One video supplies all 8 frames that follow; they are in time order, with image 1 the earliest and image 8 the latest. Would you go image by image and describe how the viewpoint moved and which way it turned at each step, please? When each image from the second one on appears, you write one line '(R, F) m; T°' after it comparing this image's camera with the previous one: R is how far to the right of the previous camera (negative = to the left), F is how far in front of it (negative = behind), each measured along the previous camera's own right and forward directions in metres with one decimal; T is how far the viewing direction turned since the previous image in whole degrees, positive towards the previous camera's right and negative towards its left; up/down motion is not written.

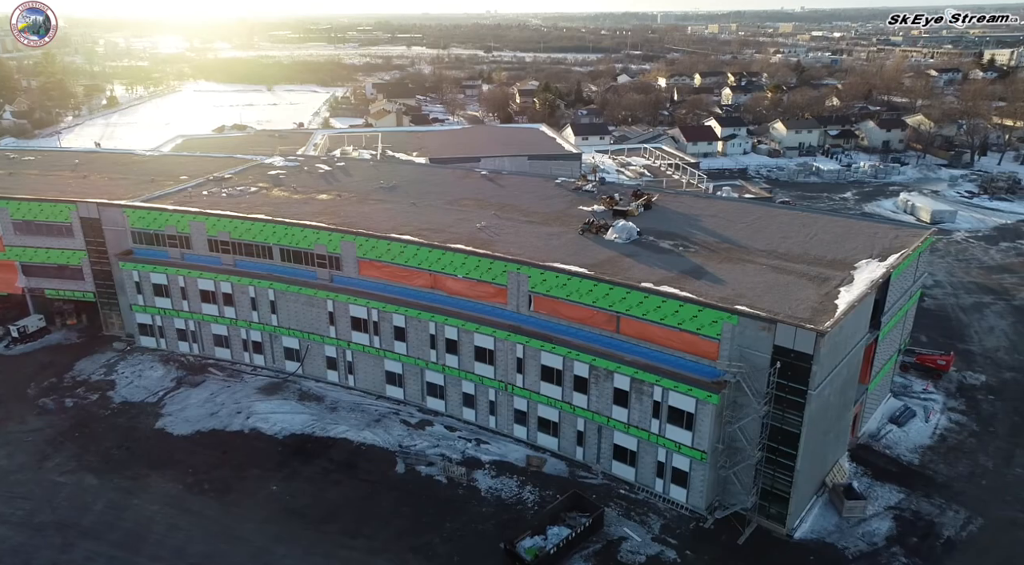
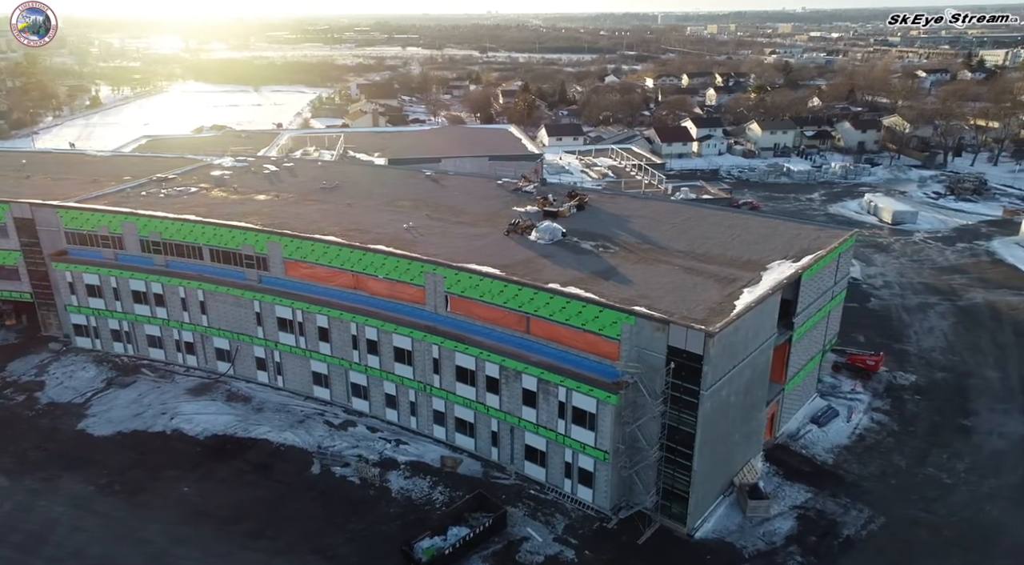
(+2.3, -0.1) m; 0°
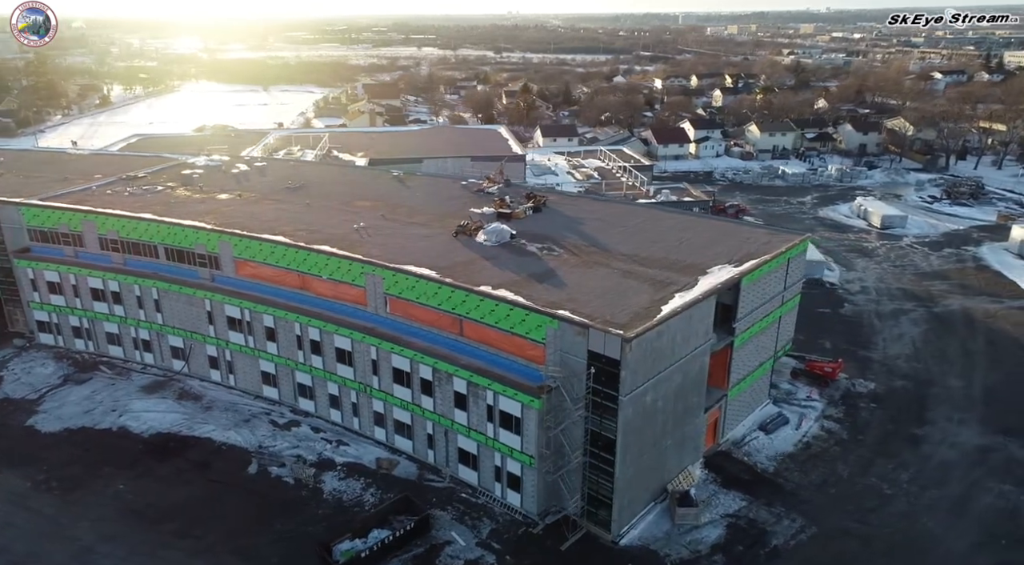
(+2.2, +0.1) m; -2°
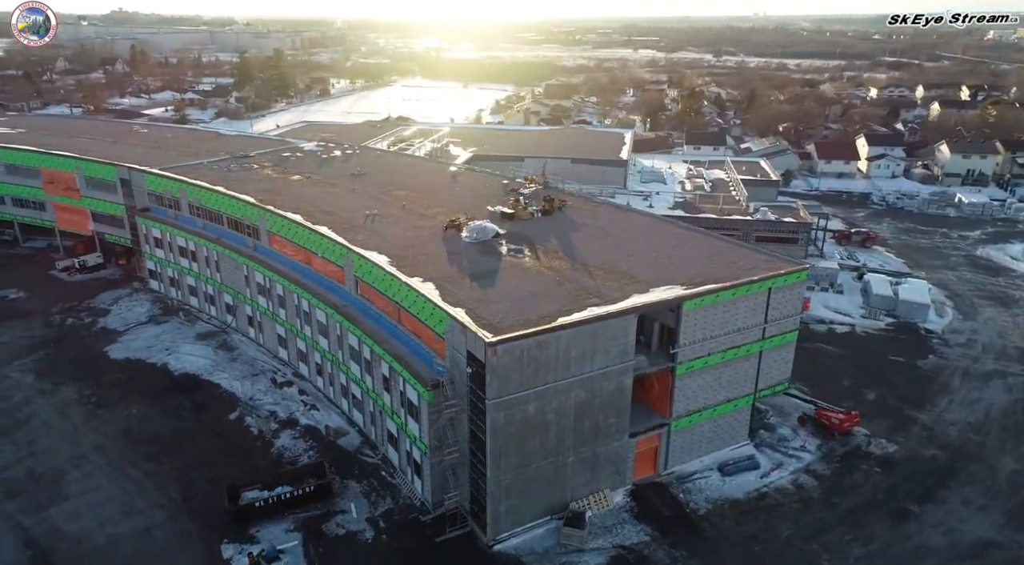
(+7.1, +0.8) m; -17°
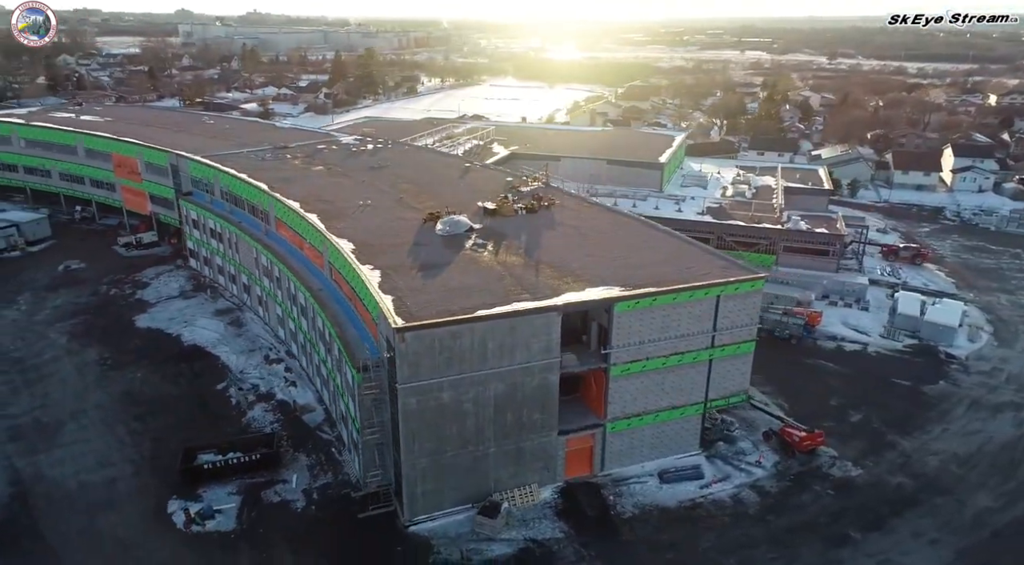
(+4.2, -0.1) m; -8°
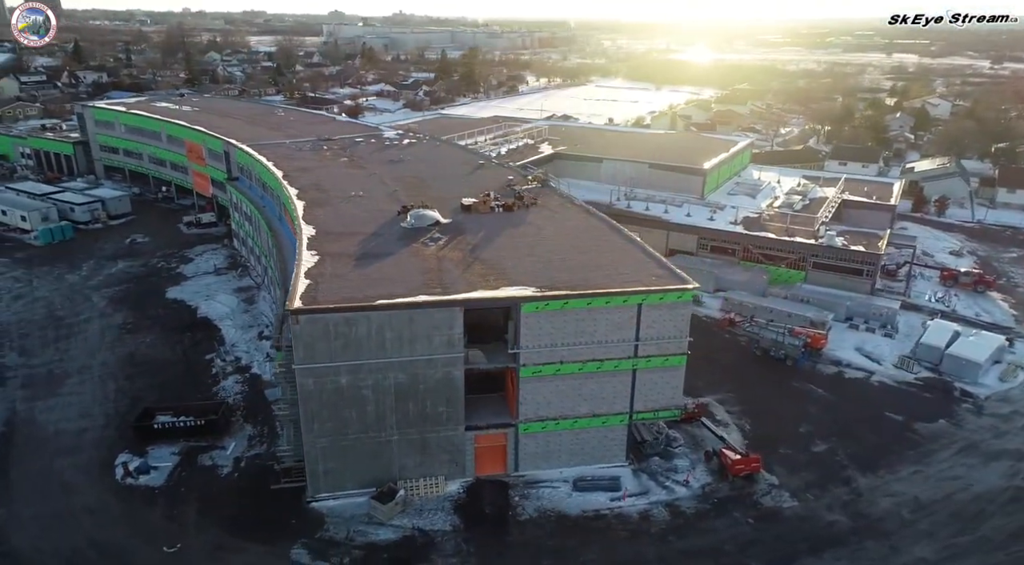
(+5.3, +0.3) m; -10°
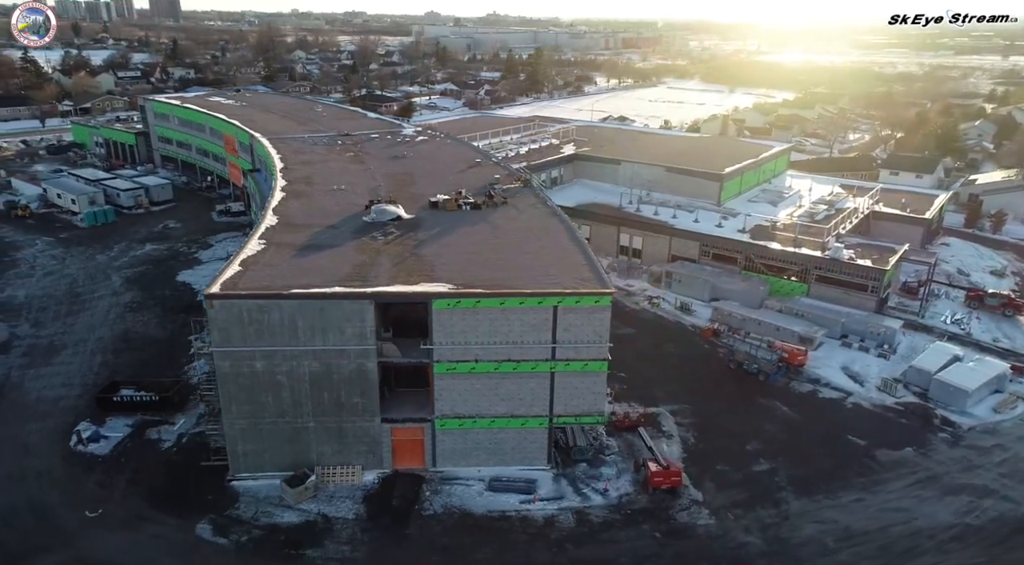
(+4.3, +0.3) m; -7°
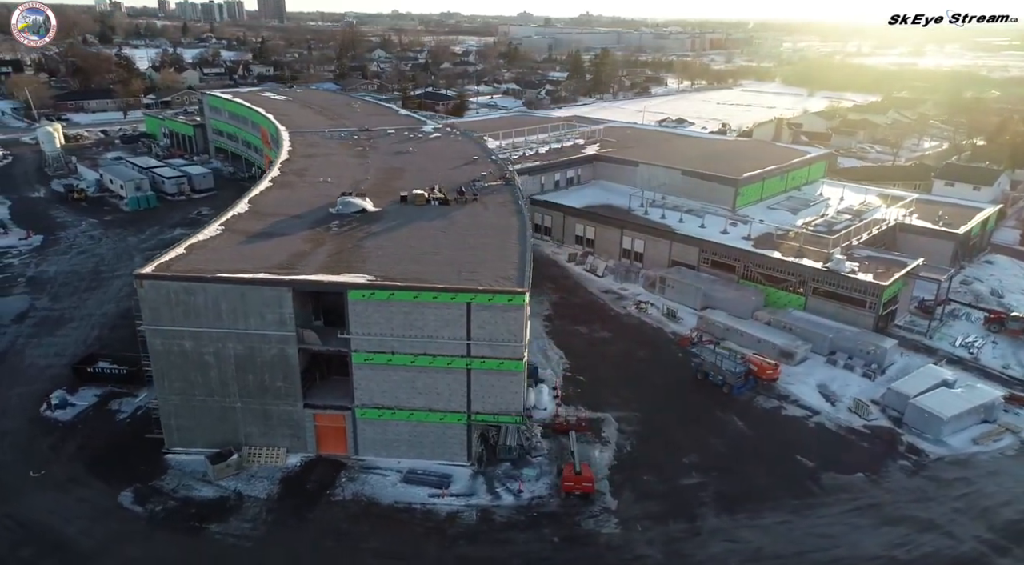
(+4.3, +0.3) m; -7°
